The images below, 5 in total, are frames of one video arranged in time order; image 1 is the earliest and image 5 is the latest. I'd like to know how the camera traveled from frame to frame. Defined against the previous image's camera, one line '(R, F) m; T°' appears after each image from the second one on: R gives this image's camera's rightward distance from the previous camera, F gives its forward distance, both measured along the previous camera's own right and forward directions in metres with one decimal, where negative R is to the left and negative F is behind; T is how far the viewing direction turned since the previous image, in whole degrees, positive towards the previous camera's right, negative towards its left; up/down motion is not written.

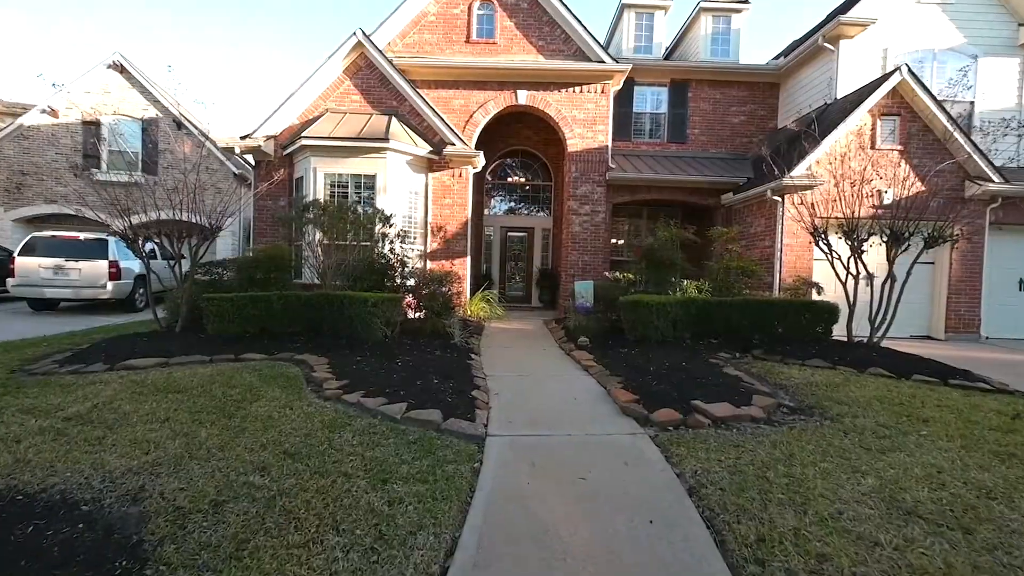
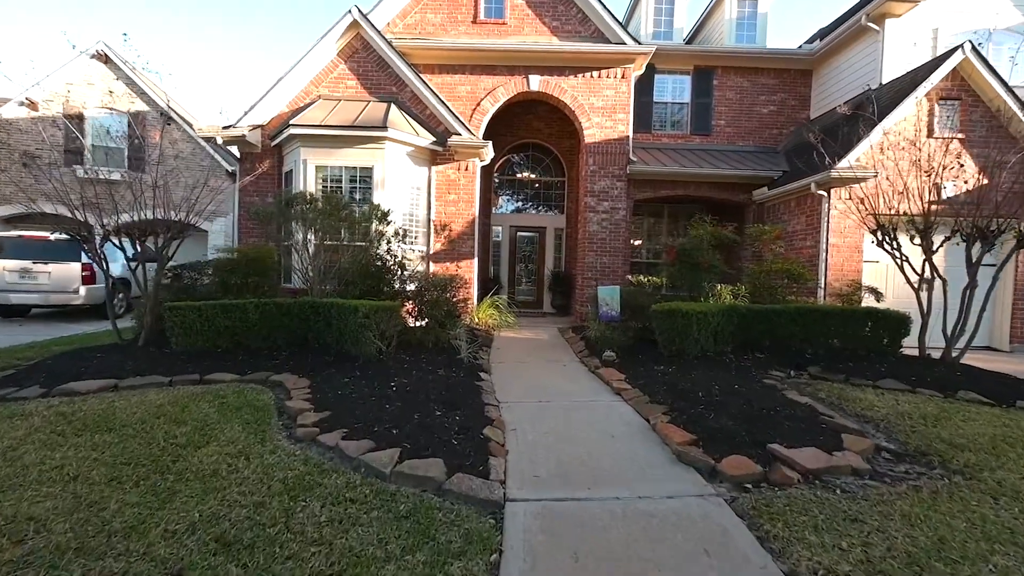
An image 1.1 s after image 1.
(-0.2, +1.2) m; -1°
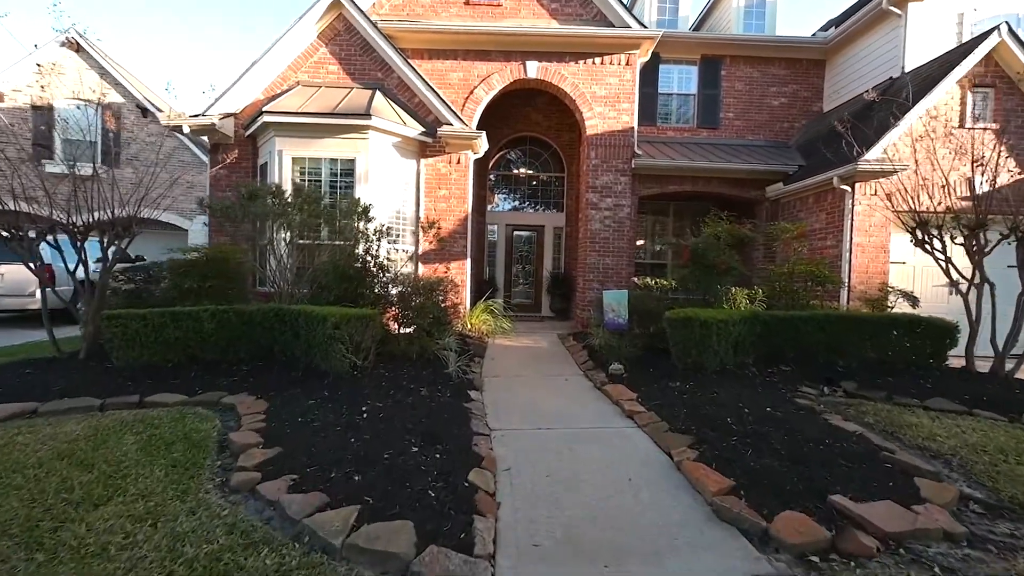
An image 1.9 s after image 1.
(0.0, +0.9) m; 0°
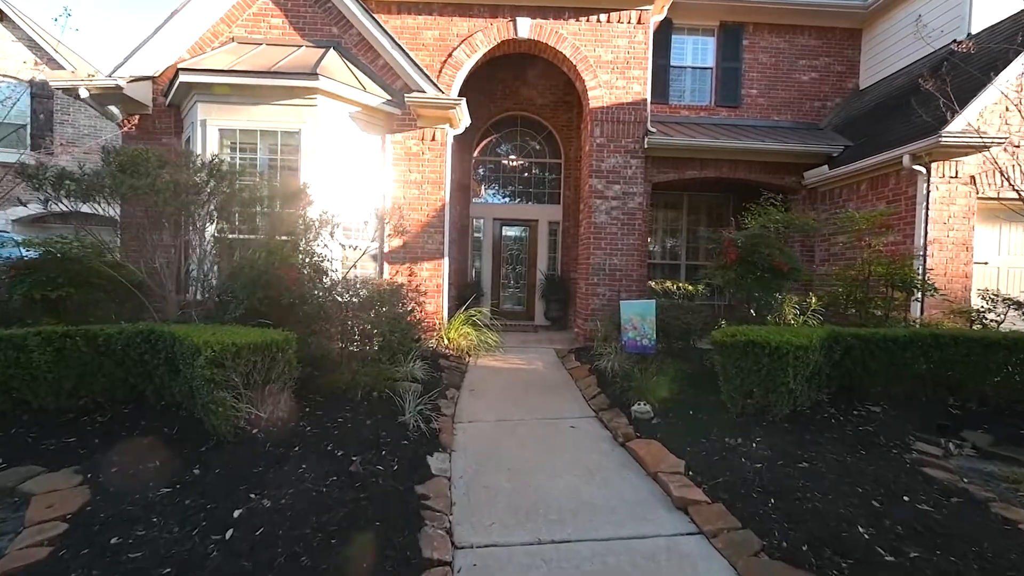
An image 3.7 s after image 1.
(+0.1, +2.1) m; +1°
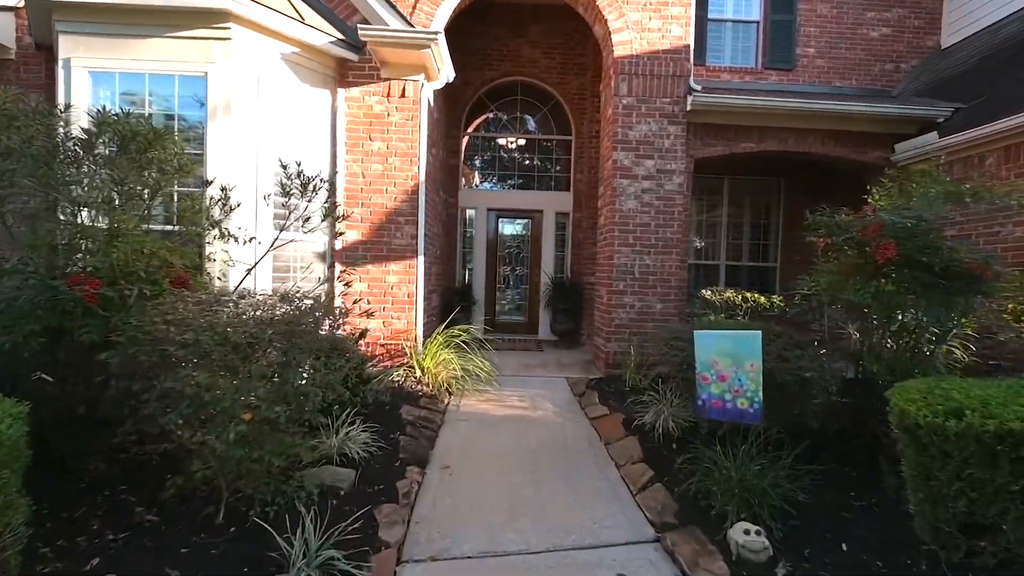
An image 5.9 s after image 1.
(0.0, +2.4) m; 0°
